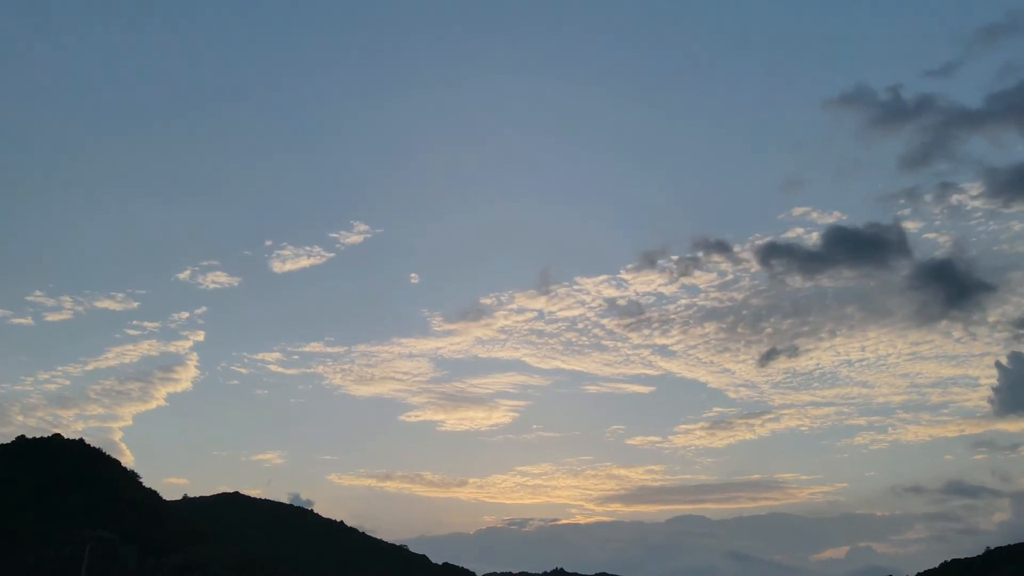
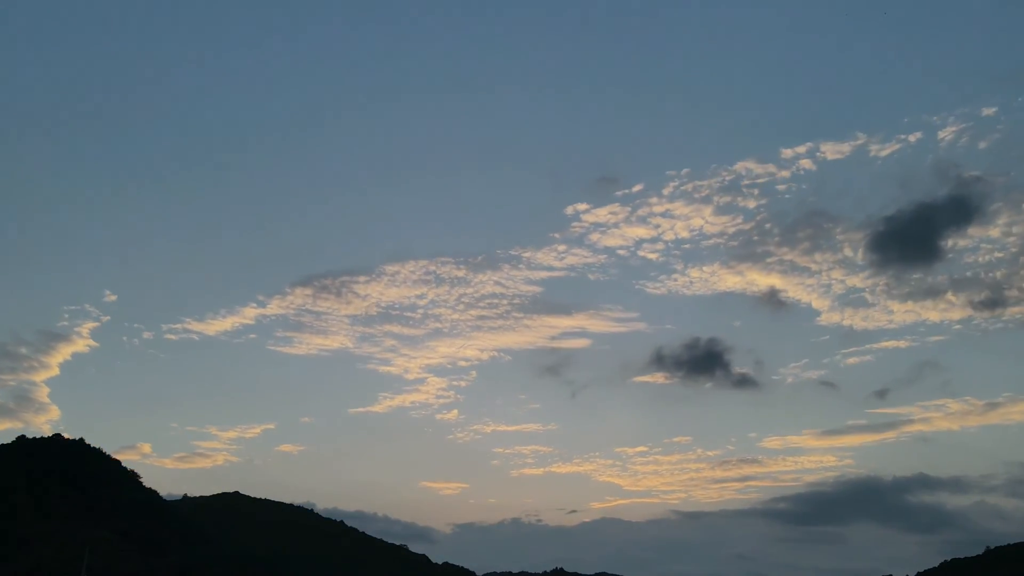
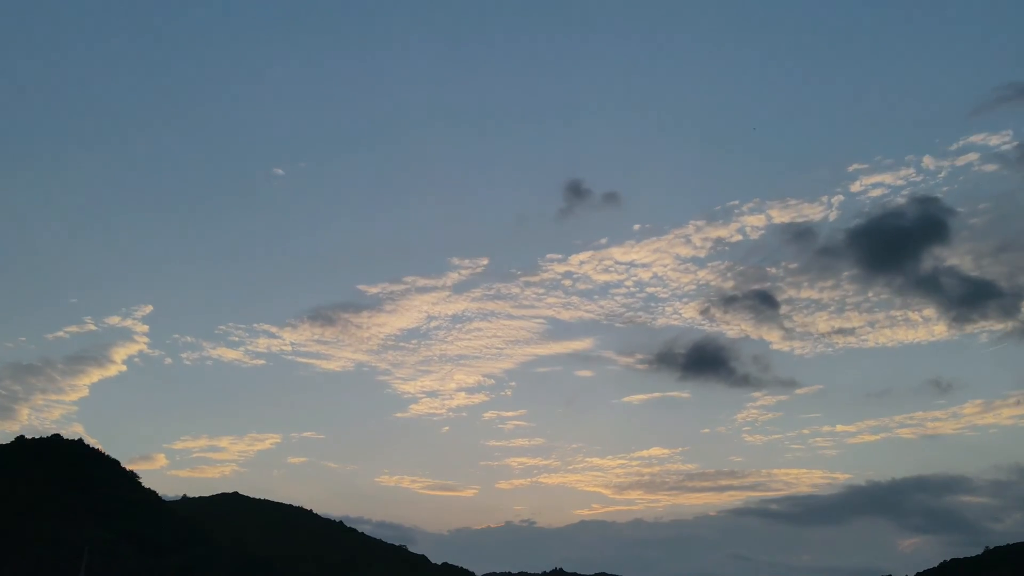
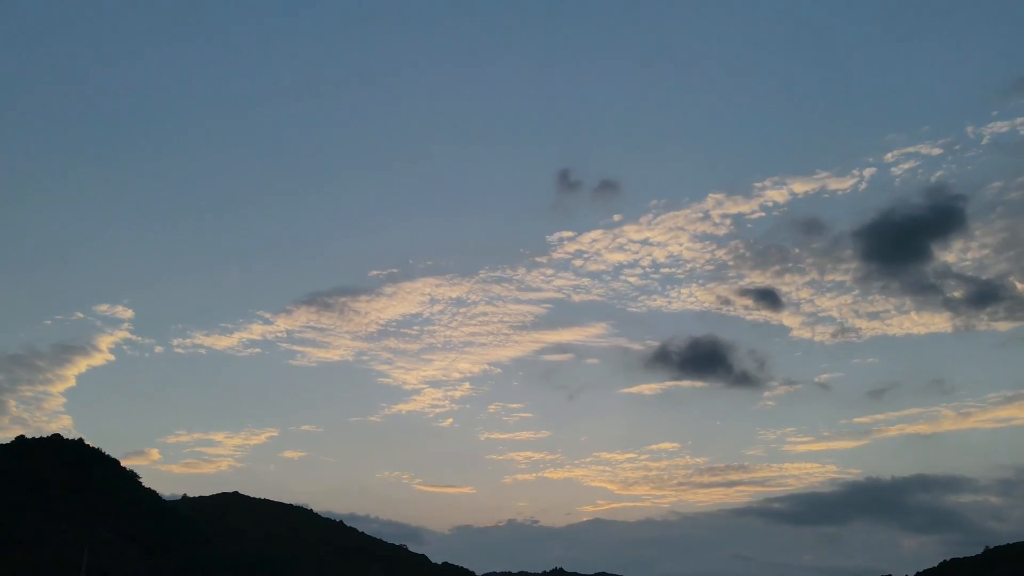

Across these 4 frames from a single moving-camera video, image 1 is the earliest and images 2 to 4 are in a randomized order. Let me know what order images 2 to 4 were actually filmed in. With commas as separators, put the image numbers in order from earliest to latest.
3, 4, 2
